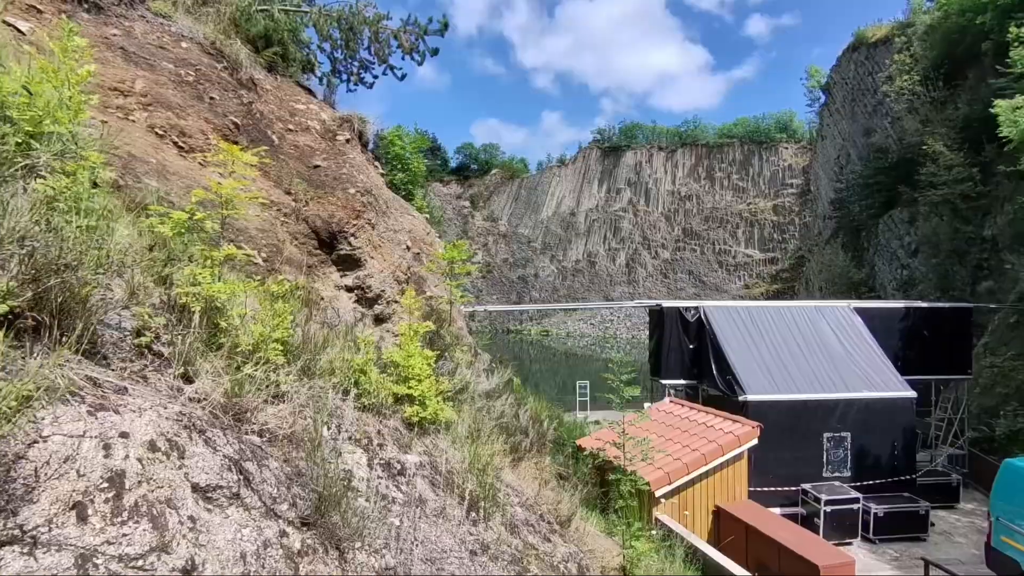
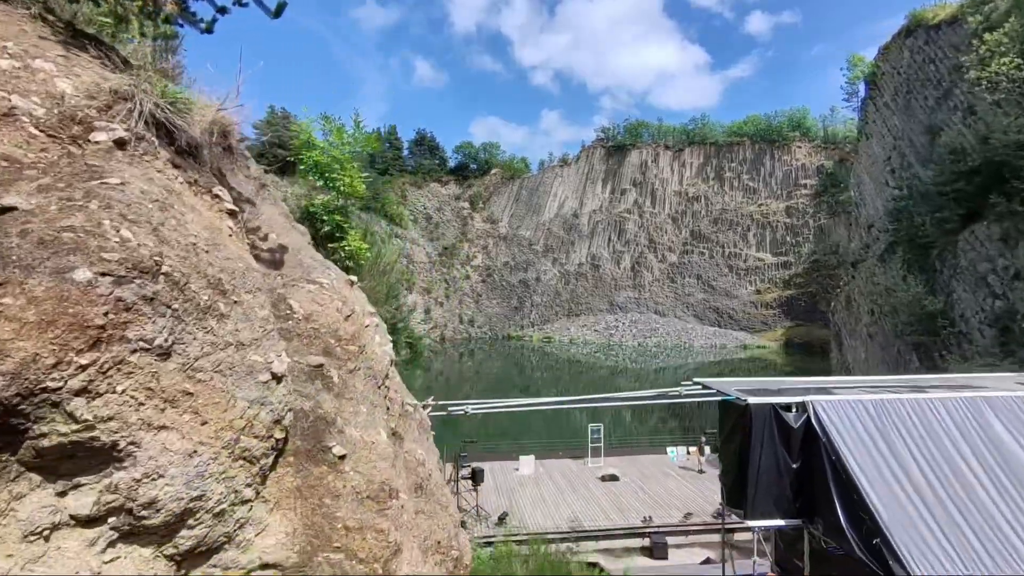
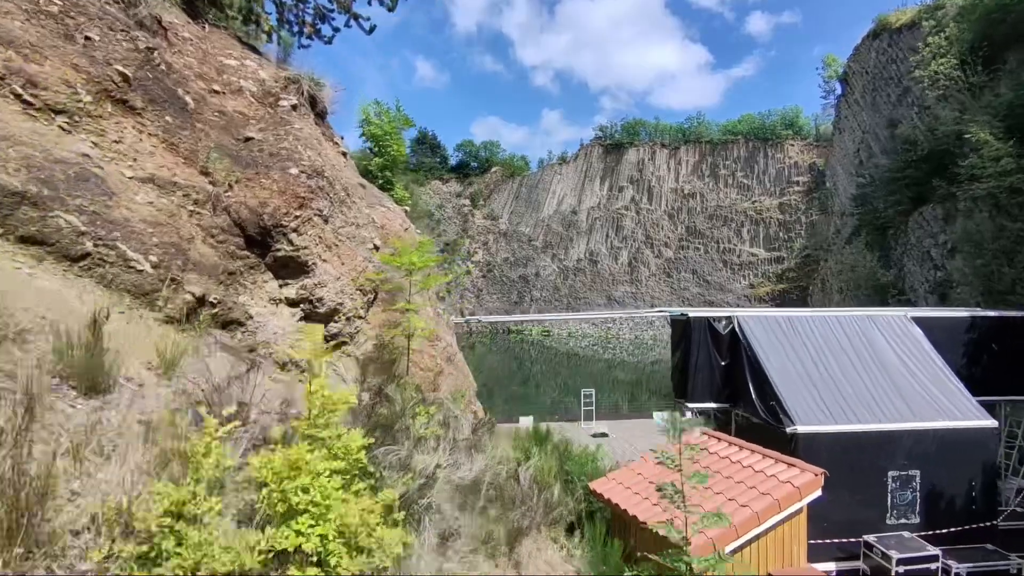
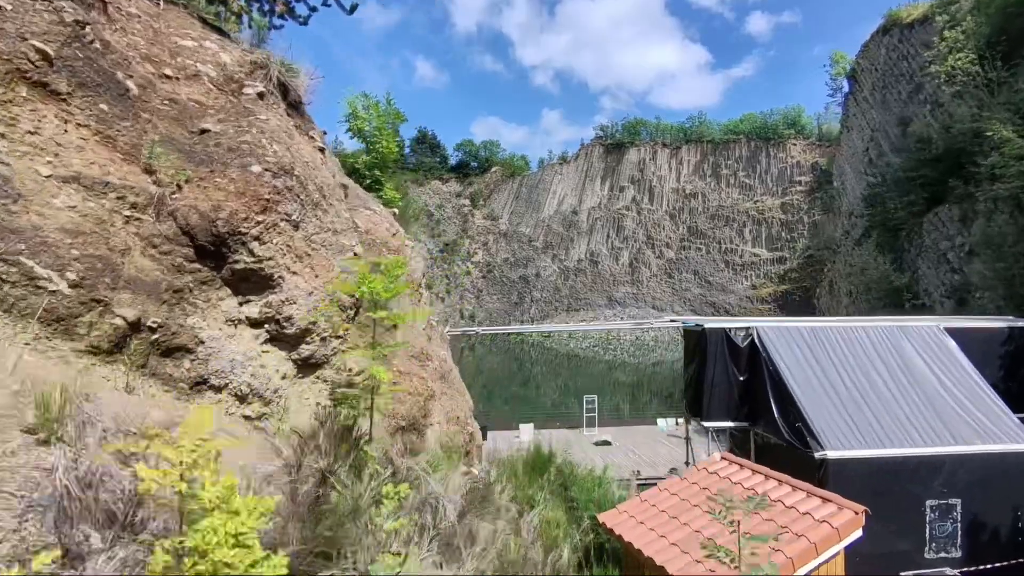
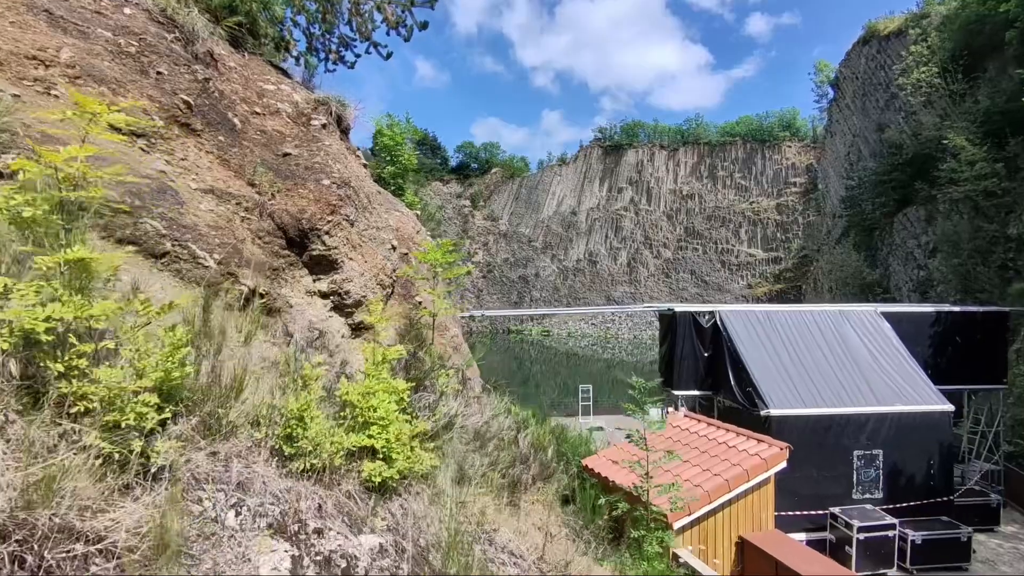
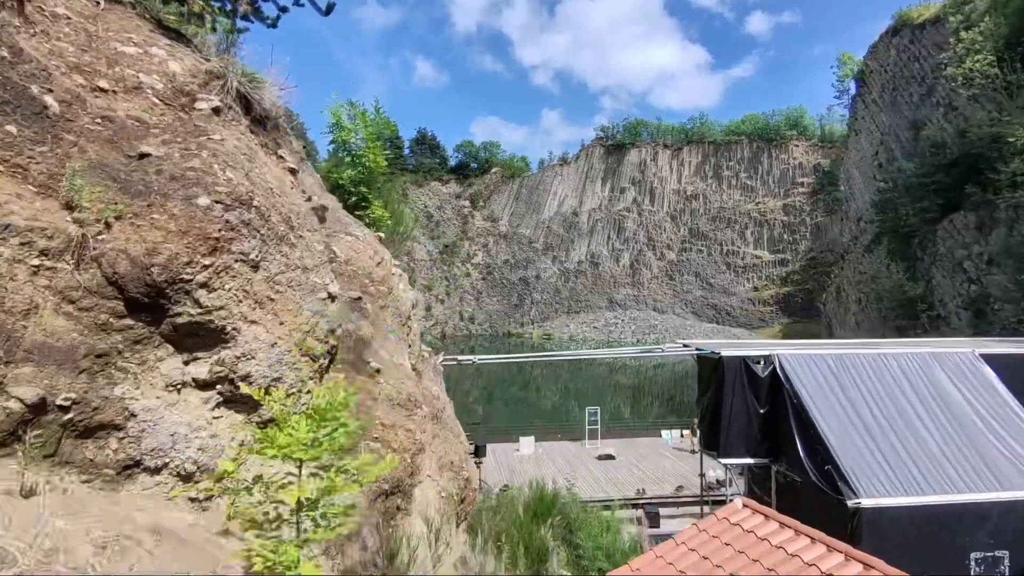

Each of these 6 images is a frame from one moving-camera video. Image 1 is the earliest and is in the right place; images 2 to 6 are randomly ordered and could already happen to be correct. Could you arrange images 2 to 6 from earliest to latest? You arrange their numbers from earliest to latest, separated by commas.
5, 3, 4, 6, 2
